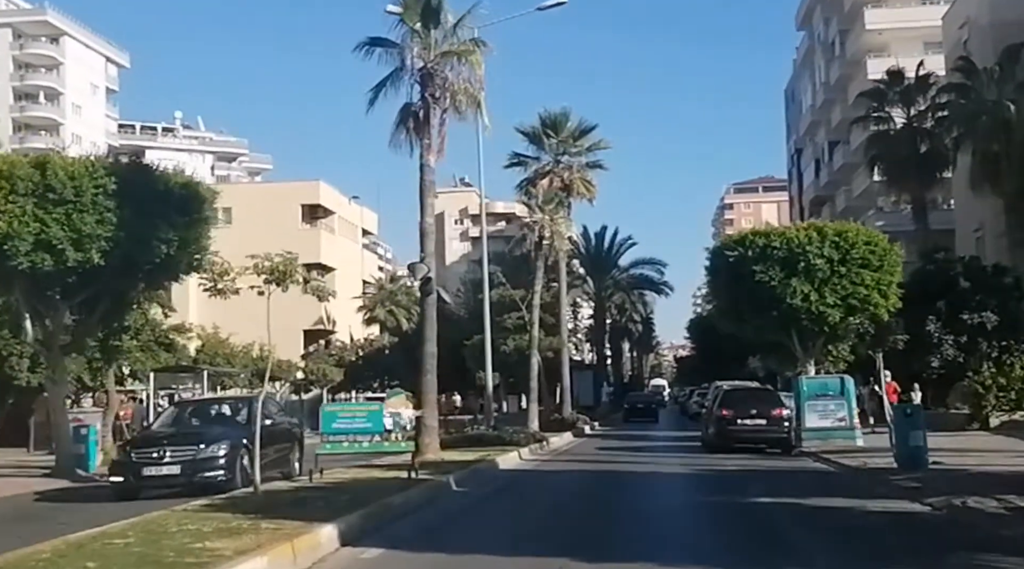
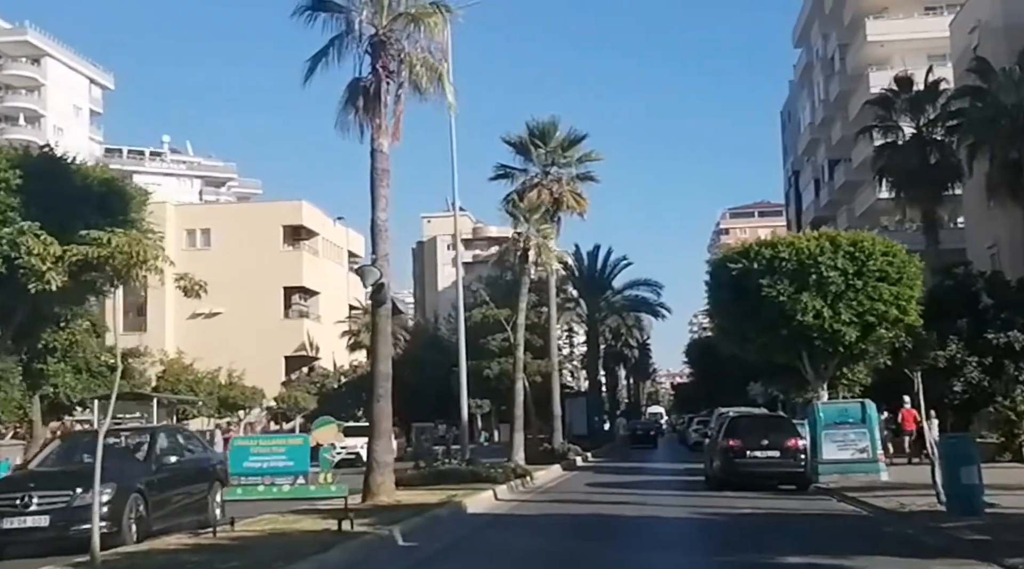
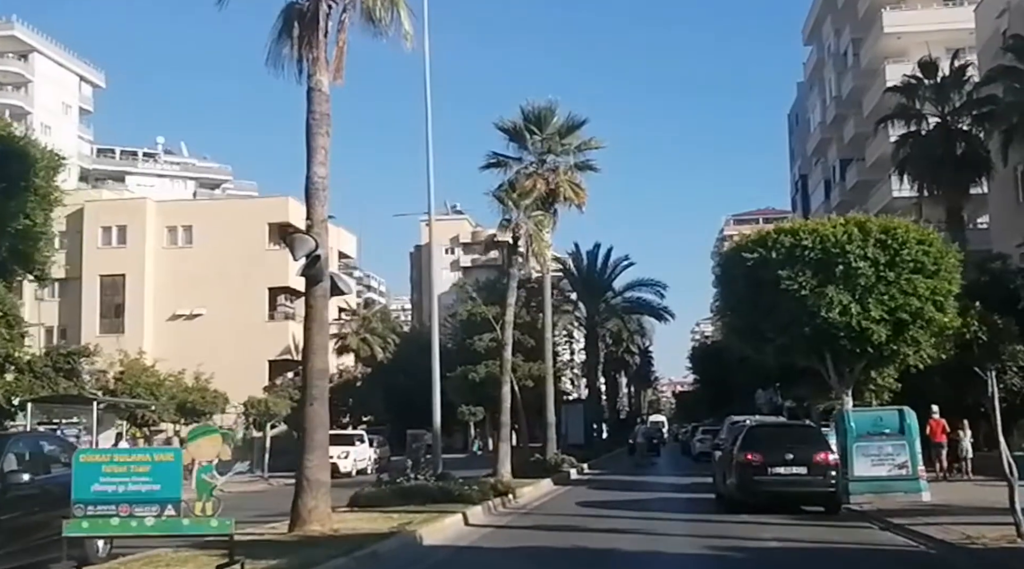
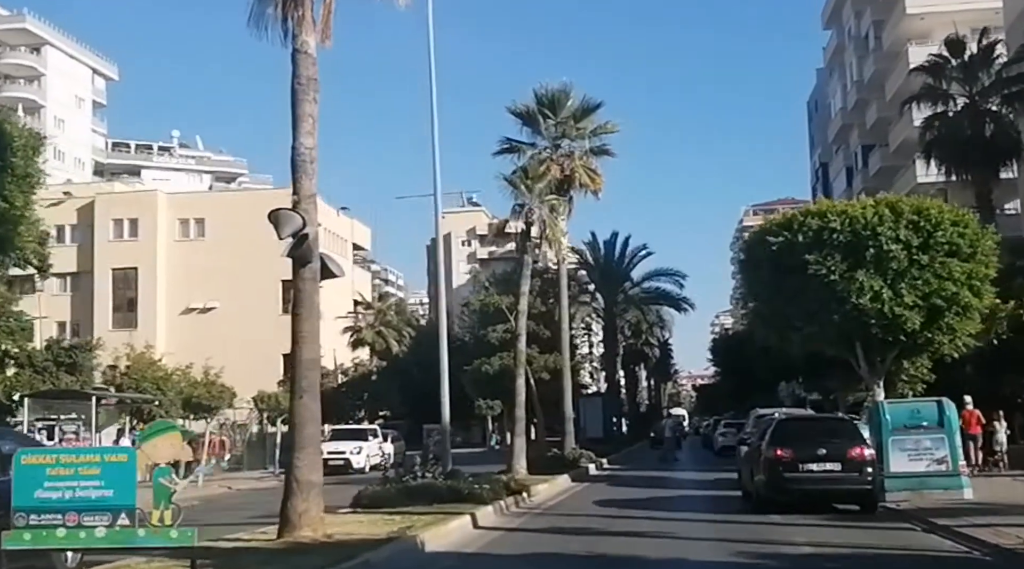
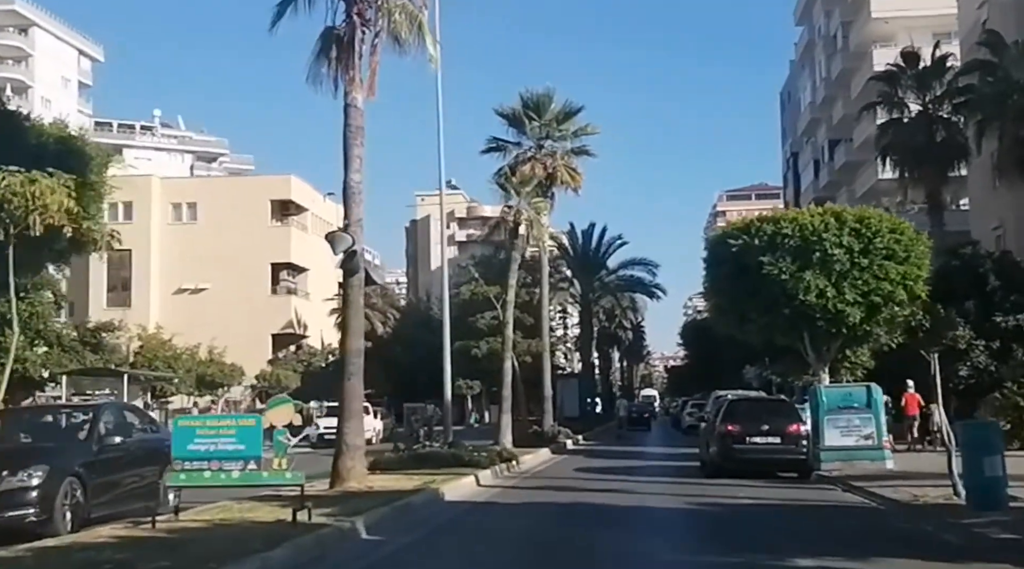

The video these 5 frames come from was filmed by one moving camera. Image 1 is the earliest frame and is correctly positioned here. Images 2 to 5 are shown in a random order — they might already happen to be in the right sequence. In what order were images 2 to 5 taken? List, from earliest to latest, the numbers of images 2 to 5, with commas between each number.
2, 5, 3, 4
